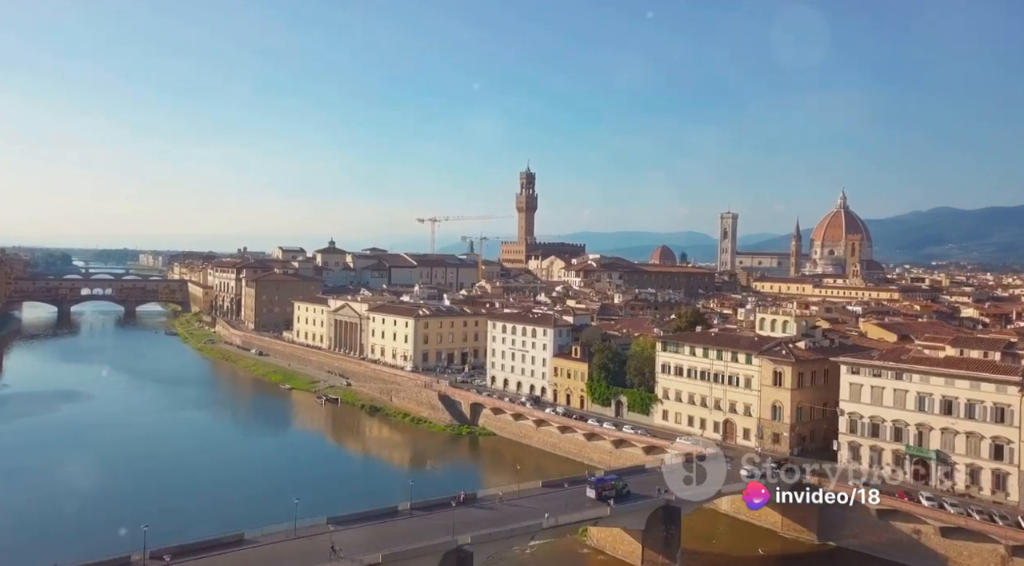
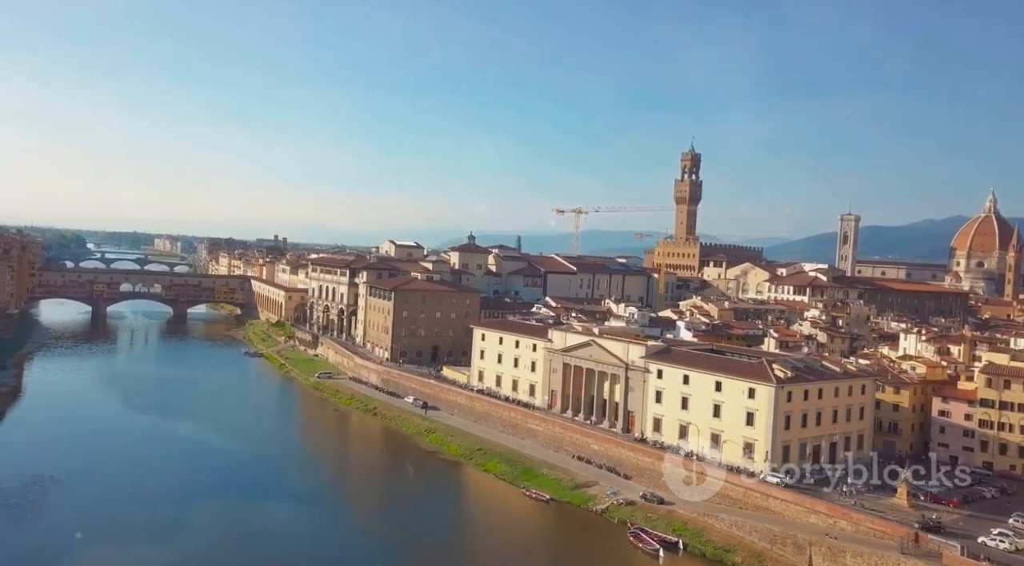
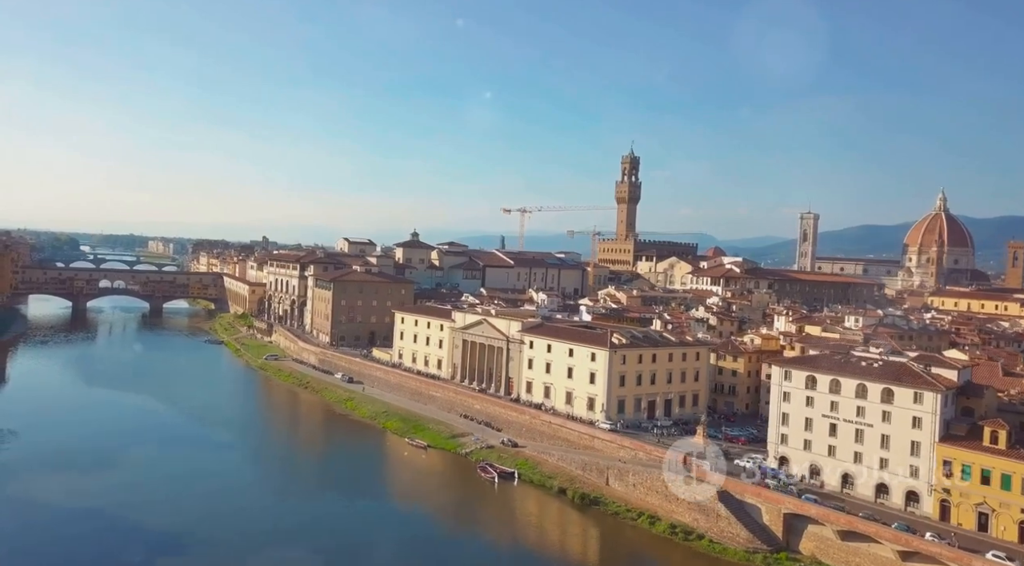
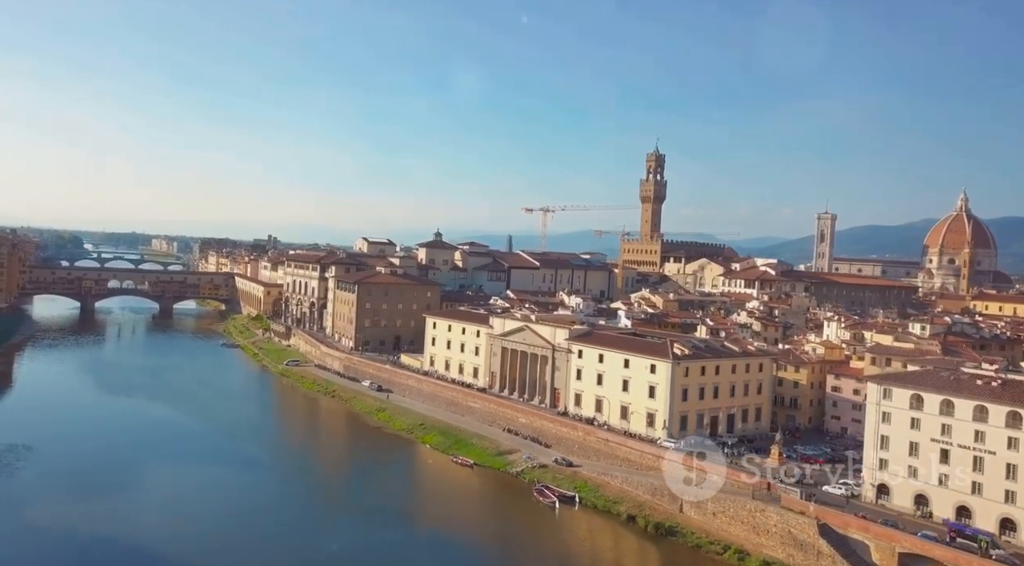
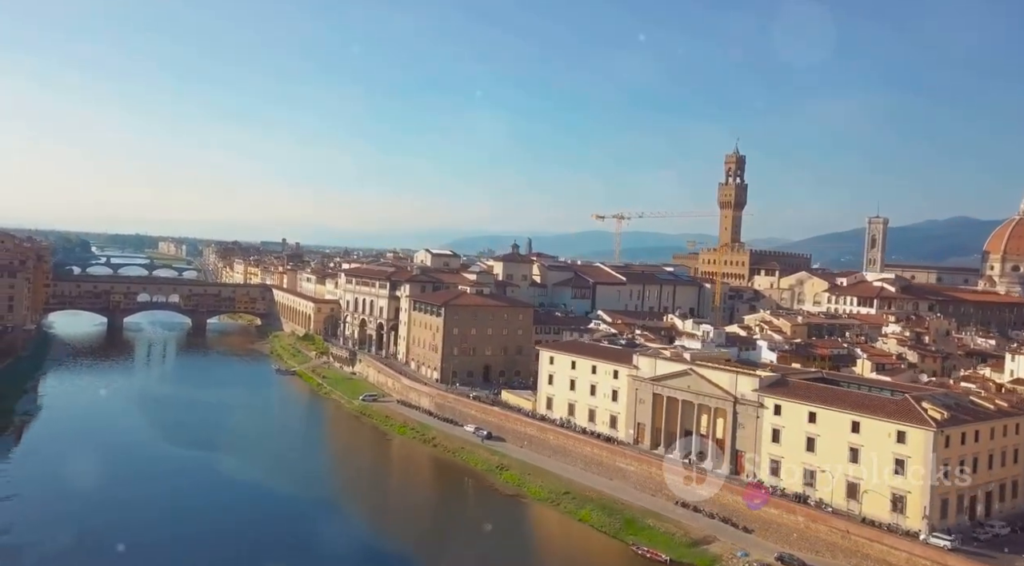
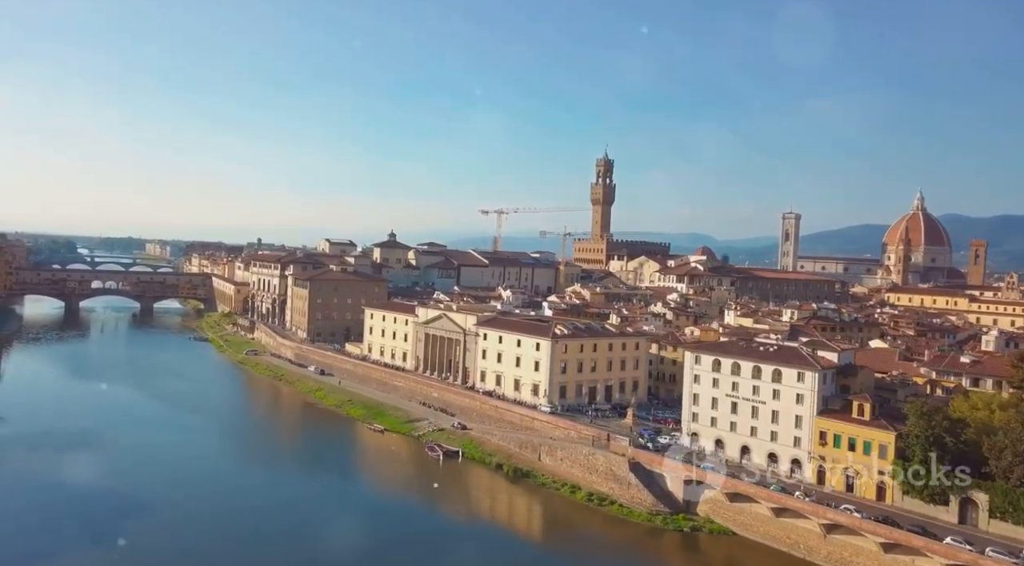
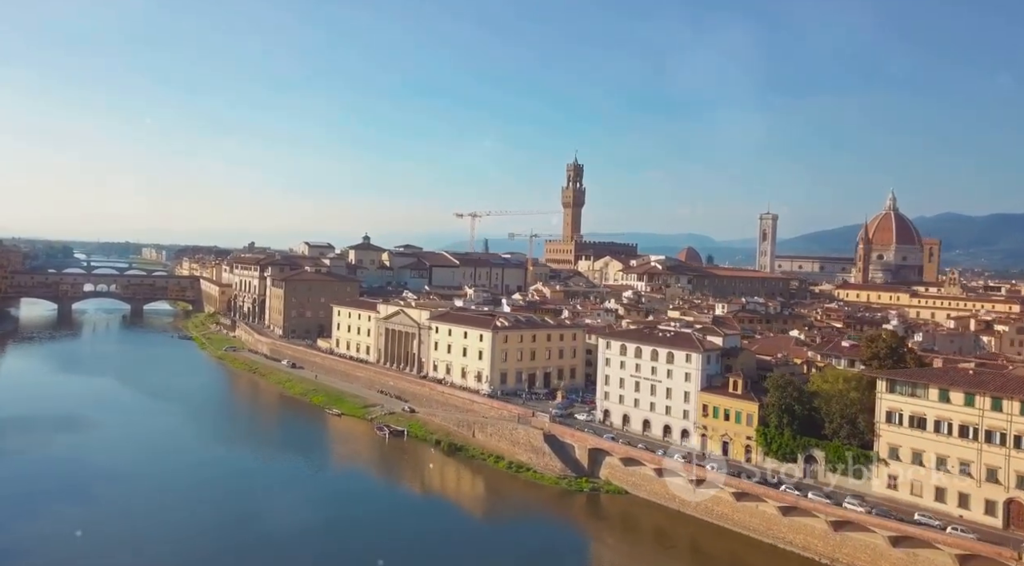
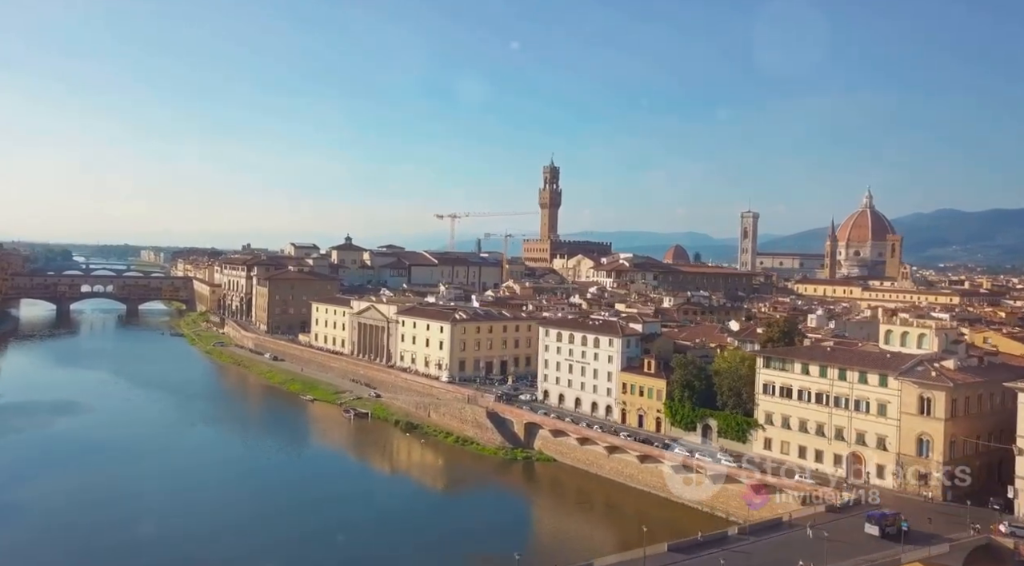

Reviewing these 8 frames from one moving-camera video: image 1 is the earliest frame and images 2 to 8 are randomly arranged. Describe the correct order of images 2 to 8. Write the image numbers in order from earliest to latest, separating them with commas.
8, 7, 6, 3, 4, 2, 5
